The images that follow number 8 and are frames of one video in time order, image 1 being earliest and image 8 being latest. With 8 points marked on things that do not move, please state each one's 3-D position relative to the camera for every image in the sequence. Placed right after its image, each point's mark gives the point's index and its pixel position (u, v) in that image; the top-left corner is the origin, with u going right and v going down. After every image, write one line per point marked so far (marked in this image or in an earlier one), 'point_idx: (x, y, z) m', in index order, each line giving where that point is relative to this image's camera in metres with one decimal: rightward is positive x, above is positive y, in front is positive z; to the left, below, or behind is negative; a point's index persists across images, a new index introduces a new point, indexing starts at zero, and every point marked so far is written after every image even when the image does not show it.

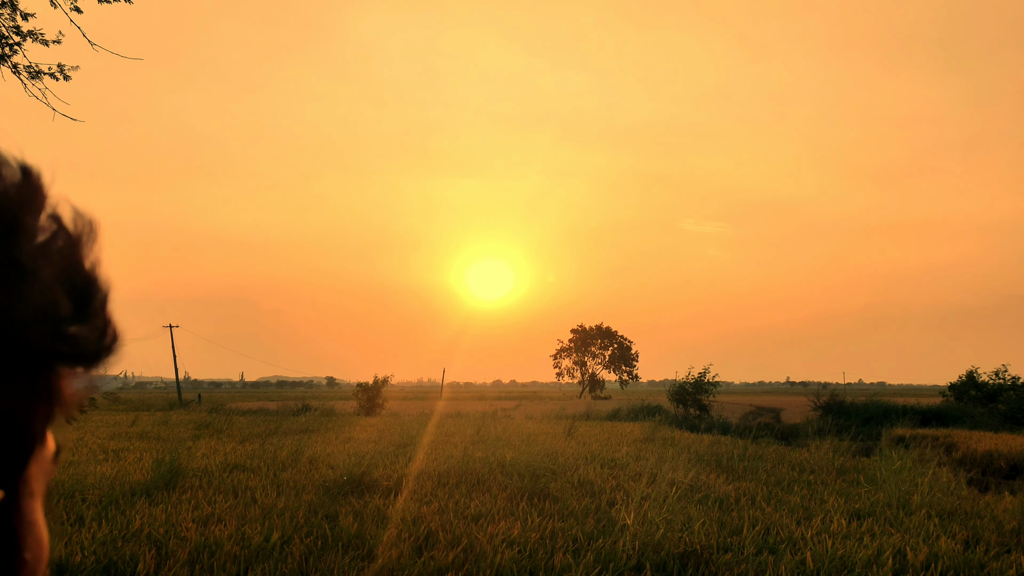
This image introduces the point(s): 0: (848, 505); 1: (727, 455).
0: (+3.9, -2.5, +9.2) m
1: (+4.3, -3.3, +15.8) m
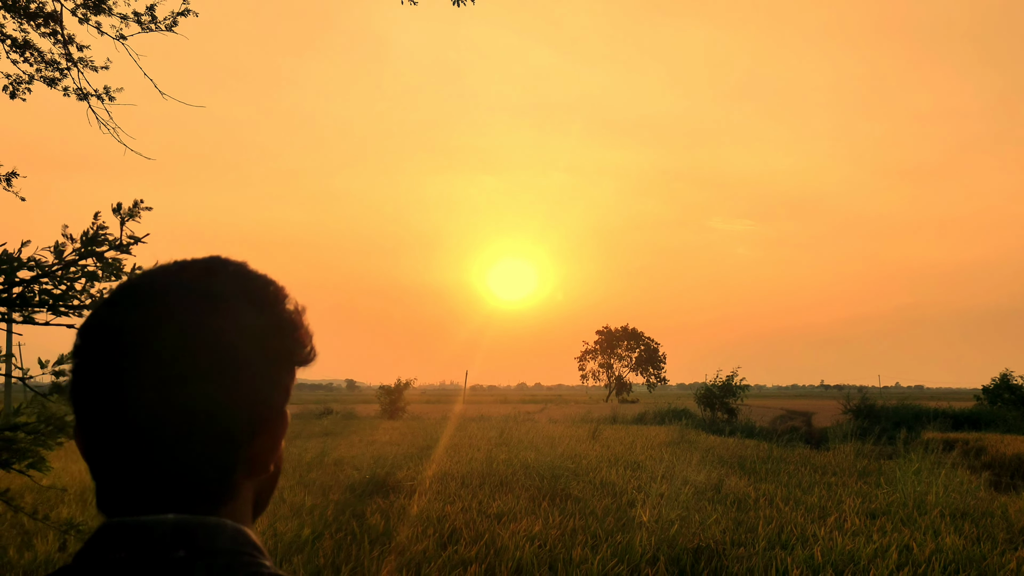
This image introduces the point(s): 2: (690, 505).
0: (+4.1, -2.5, +9.4) m
1: (+4.7, -3.4, +16.0) m
2: (+1.8, -2.2, +8.0) m
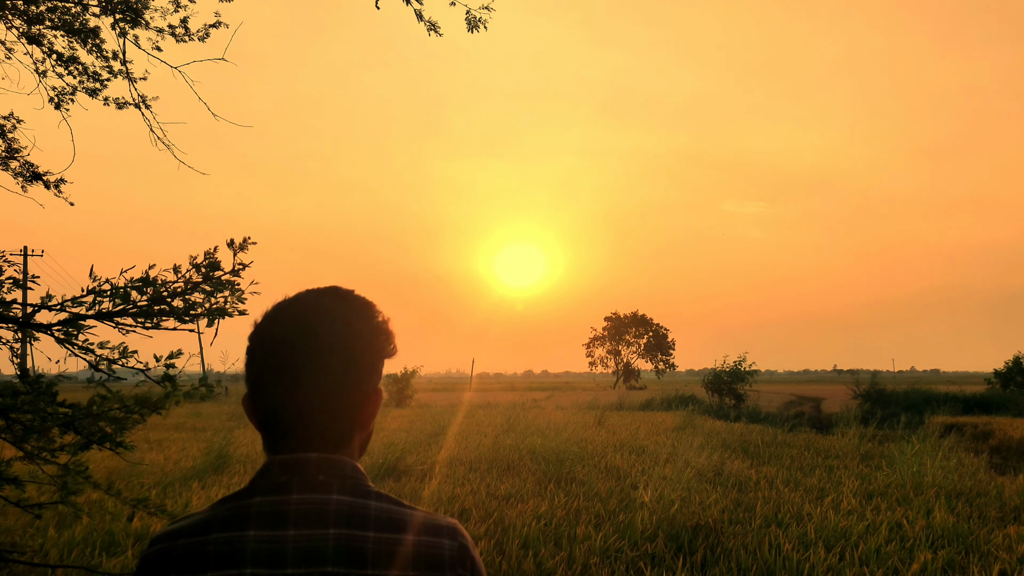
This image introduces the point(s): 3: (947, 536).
0: (+4.2, -2.4, +9.6) m
1: (+4.9, -3.1, +16.2) m
2: (+1.9, -2.1, +8.3) m
3: (+3.5, -2.0, +6.4) m
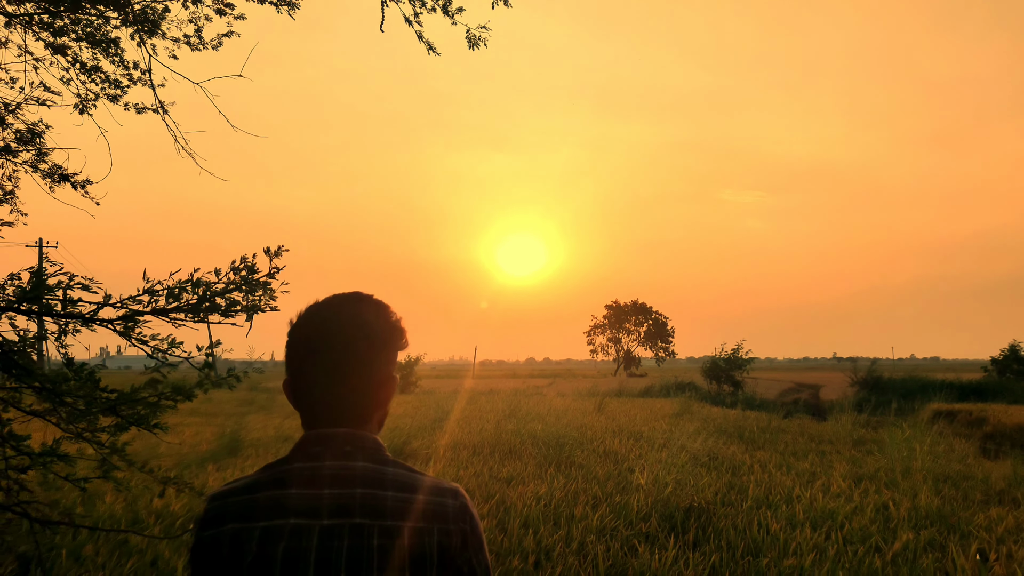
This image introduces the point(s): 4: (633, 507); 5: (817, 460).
0: (+4.2, -2.3, +9.9) m
1: (+4.9, -2.9, +16.5) m
2: (+1.9, -1.9, +8.5) m
3: (+3.5, -1.9, +6.7) m
4: (+1.0, -1.7, +6.4) m
5: (+4.3, -2.4, +11.2) m
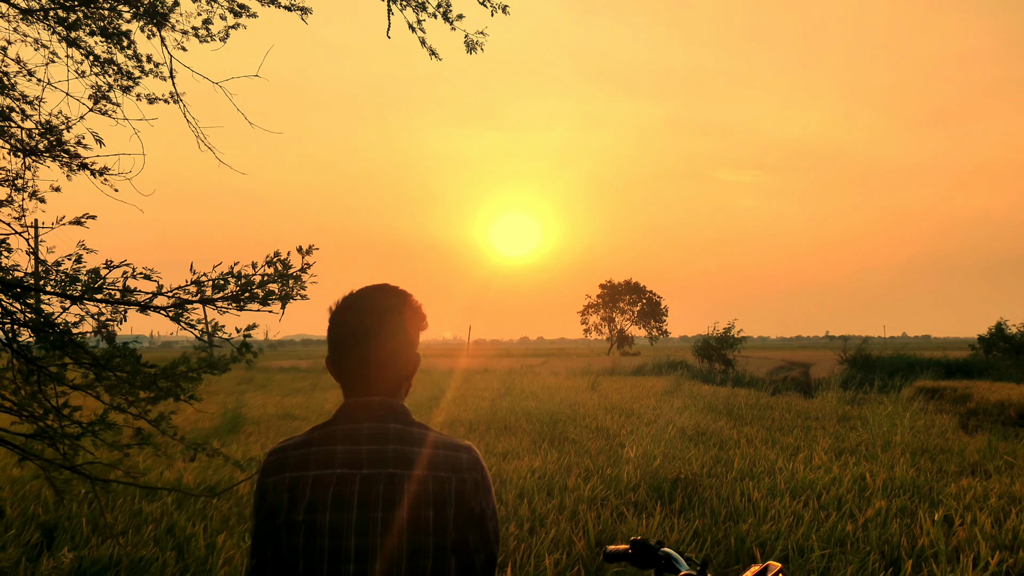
0: (+4.1, -2.0, +10.3) m
1: (+4.8, -2.5, +16.9) m
2: (+1.8, -1.7, +8.9) m
3: (+3.4, -1.7, +7.1) m
4: (+0.9, -1.6, +6.7) m
5: (+4.2, -2.1, +11.6) m
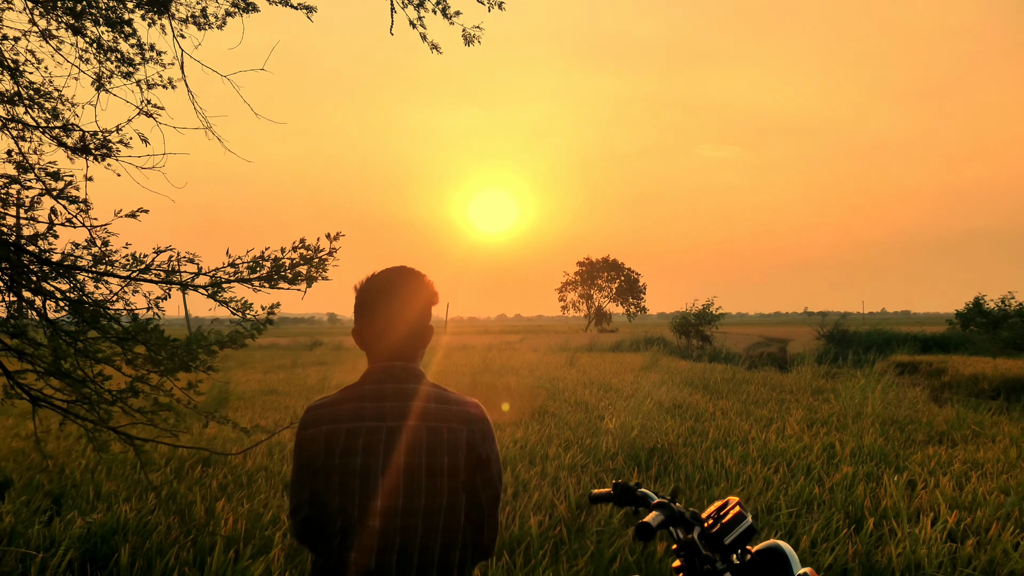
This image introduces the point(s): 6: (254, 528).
0: (+3.9, -1.7, +10.6) m
1: (+4.4, -2.0, +17.3) m
2: (+1.6, -1.5, +9.1) m
3: (+3.3, -1.5, +7.4) m
4: (+0.8, -1.4, +6.9) m
5: (+3.9, -1.8, +11.9) m
6: (-1.4, -1.3, +4.4) m
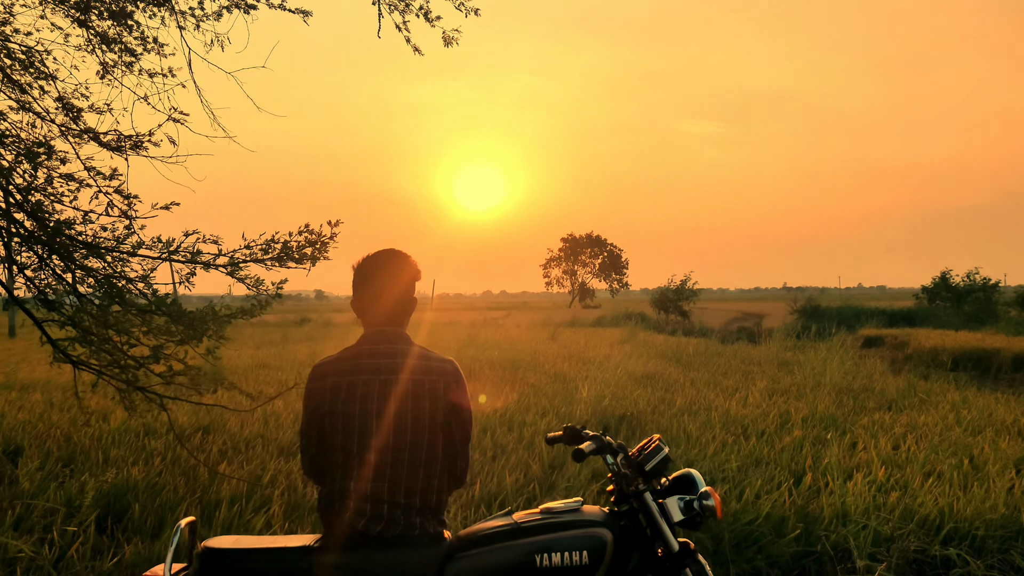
0: (+3.6, -1.4, +11.2) m
1: (+3.9, -1.4, +17.8) m
2: (+1.3, -1.2, +9.6) m
3: (+3.1, -1.3, +7.9) m
4: (+0.6, -1.2, +7.4) m
5: (+3.6, -1.4, +12.5) m
6: (-1.5, -1.2, +4.8) m
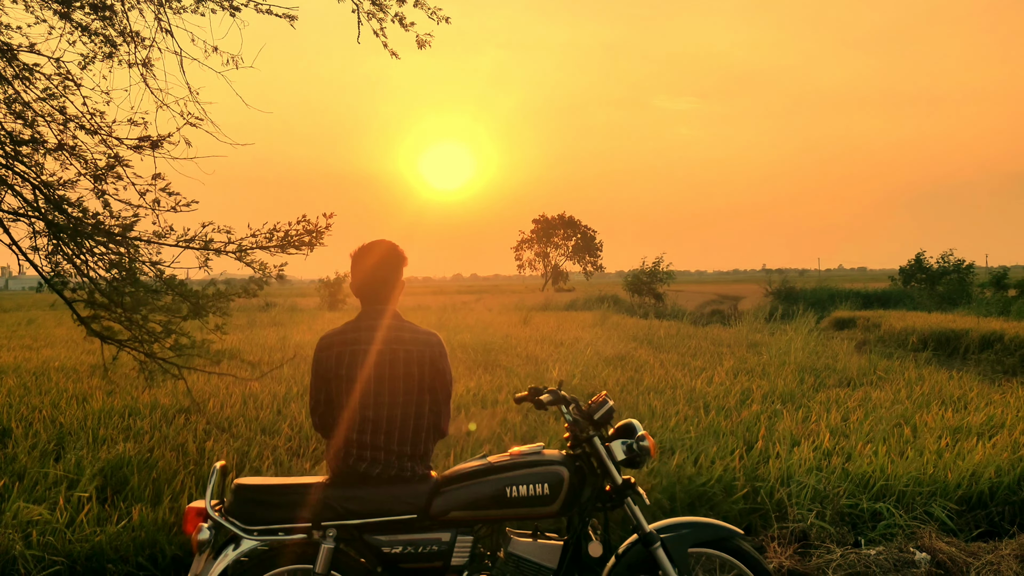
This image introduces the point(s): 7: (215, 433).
0: (+3.3, -1.1, +11.7) m
1: (+3.4, -1.1, +18.3) m
2: (+1.1, -1.0, +10.1) m
3: (+2.8, -1.1, +8.4) m
4: (+0.3, -1.0, +7.8) m
5: (+3.2, -1.1, +13.0) m
6: (-1.7, -1.1, +5.2) m
7: (-2.1, -1.0, +5.8) m
